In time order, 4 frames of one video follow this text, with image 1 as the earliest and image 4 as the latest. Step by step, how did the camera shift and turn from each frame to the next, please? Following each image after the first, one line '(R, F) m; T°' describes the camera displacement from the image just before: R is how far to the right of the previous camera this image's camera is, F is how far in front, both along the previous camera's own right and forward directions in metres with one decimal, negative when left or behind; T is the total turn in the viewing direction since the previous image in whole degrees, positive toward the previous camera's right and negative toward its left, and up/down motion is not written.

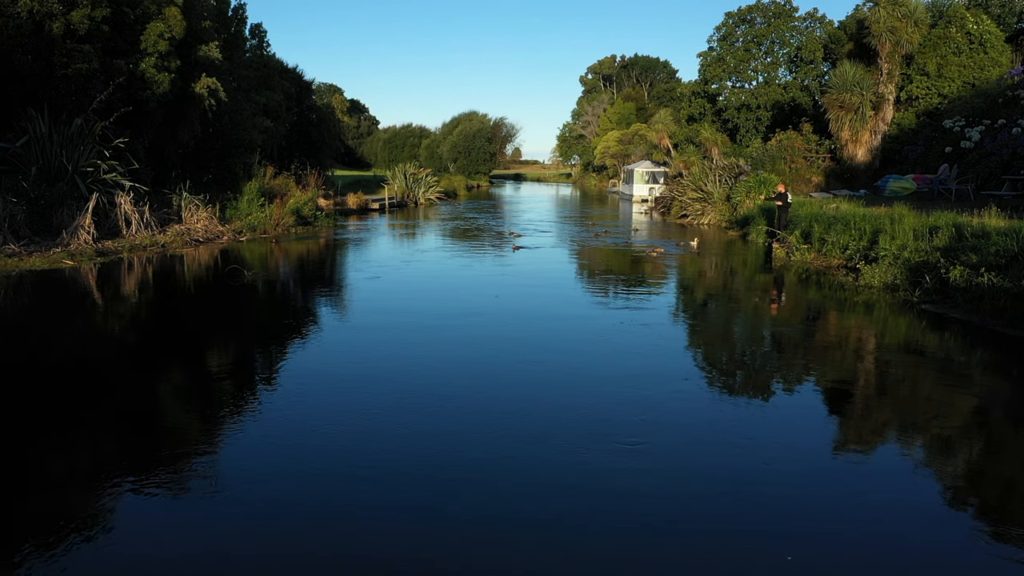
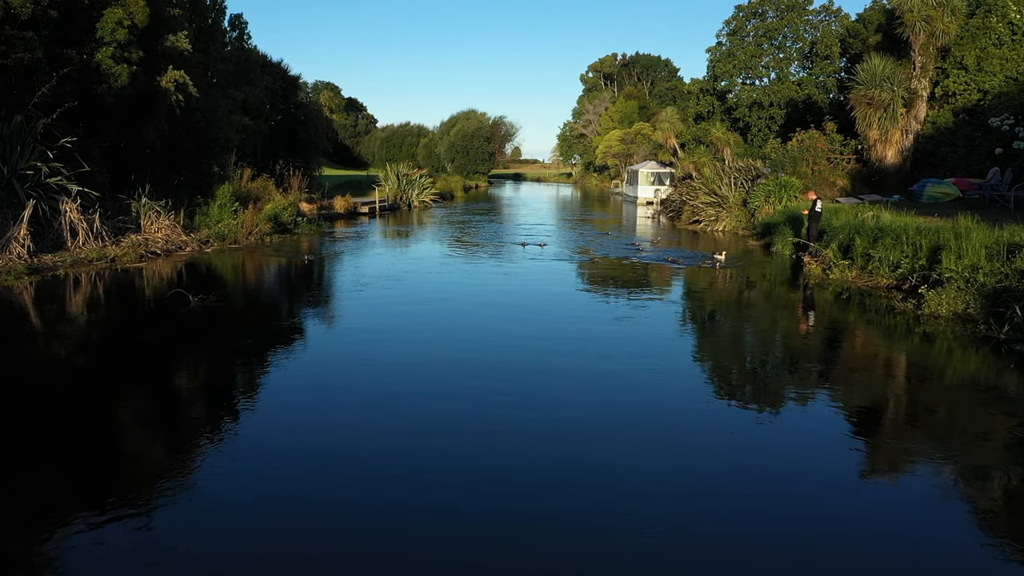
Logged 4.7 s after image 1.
(0.0, +1.5) m; 0°
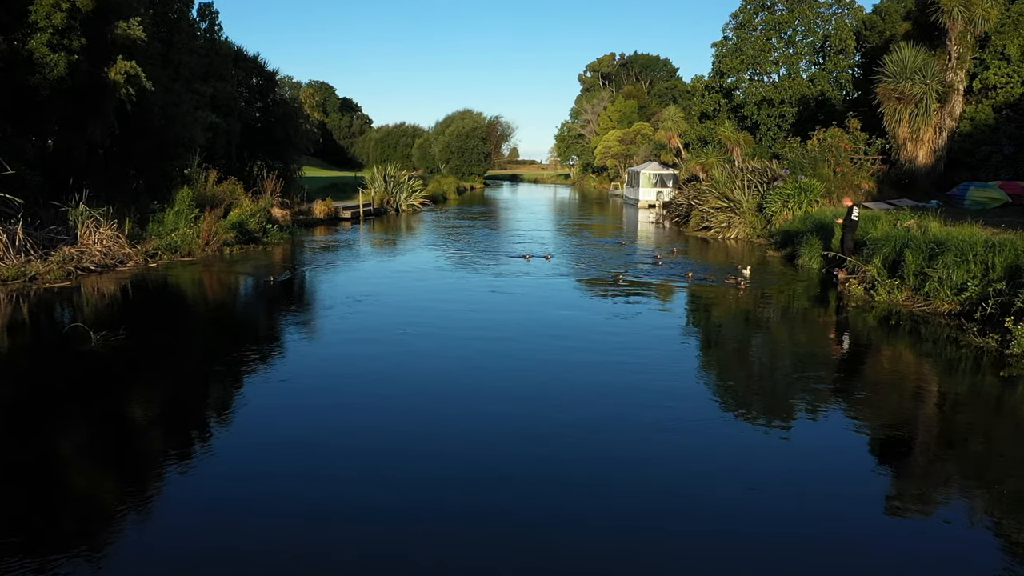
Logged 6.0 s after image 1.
(+0.1, +1.6) m; 0°
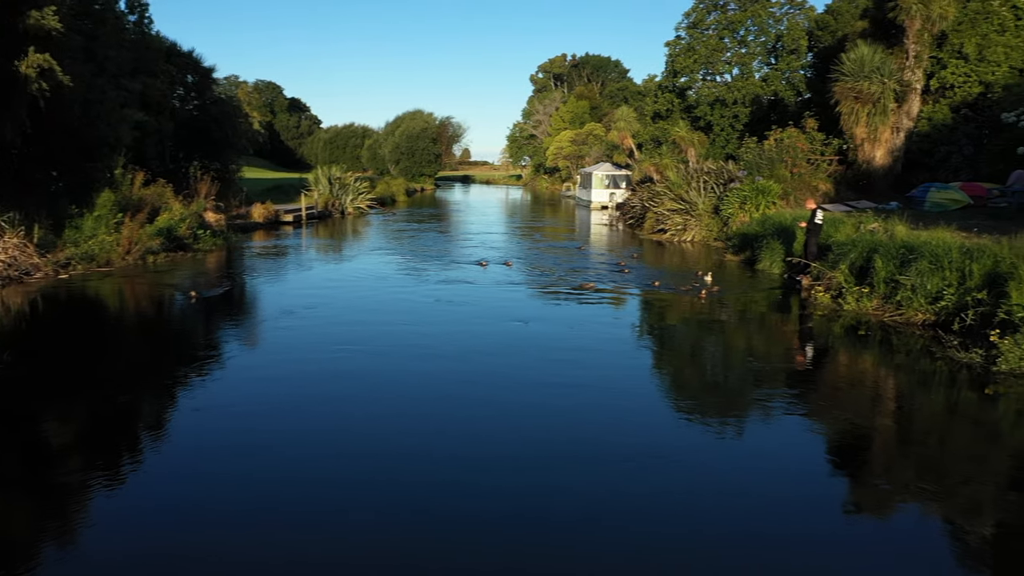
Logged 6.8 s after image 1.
(+0.1, +0.7) m; +4°
